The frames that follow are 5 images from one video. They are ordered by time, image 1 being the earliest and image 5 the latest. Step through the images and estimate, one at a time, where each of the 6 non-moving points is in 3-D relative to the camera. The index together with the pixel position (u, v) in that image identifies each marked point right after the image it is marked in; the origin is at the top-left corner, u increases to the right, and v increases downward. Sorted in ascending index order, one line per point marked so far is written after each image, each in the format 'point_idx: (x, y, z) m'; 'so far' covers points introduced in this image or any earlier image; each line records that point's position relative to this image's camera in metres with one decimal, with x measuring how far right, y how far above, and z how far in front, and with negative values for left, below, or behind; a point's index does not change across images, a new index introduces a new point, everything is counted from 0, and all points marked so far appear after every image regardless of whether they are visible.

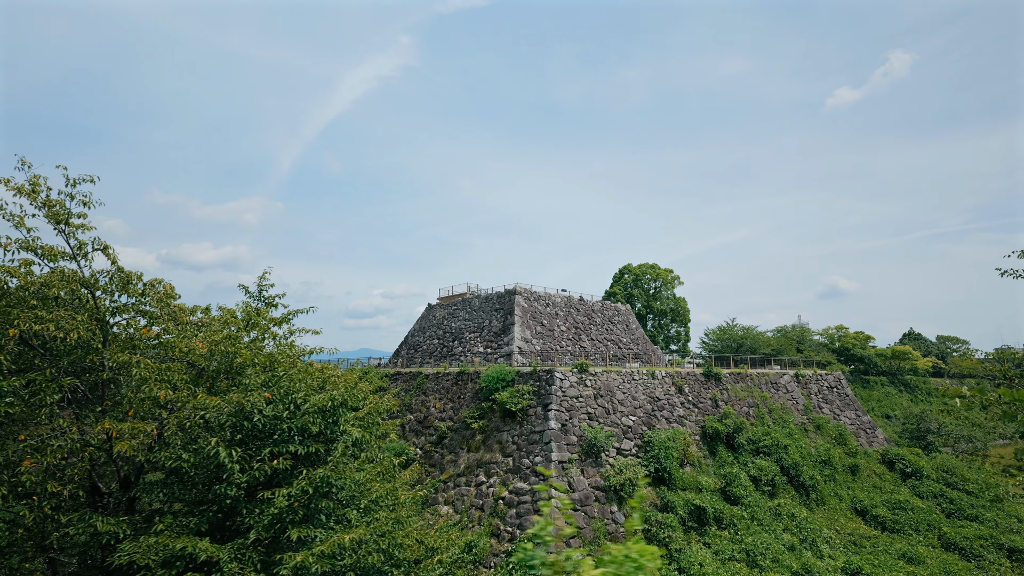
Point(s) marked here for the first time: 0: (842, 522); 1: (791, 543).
0: (+9.6, -6.8, +17.8) m
1: (+7.3, -6.6, +15.9) m
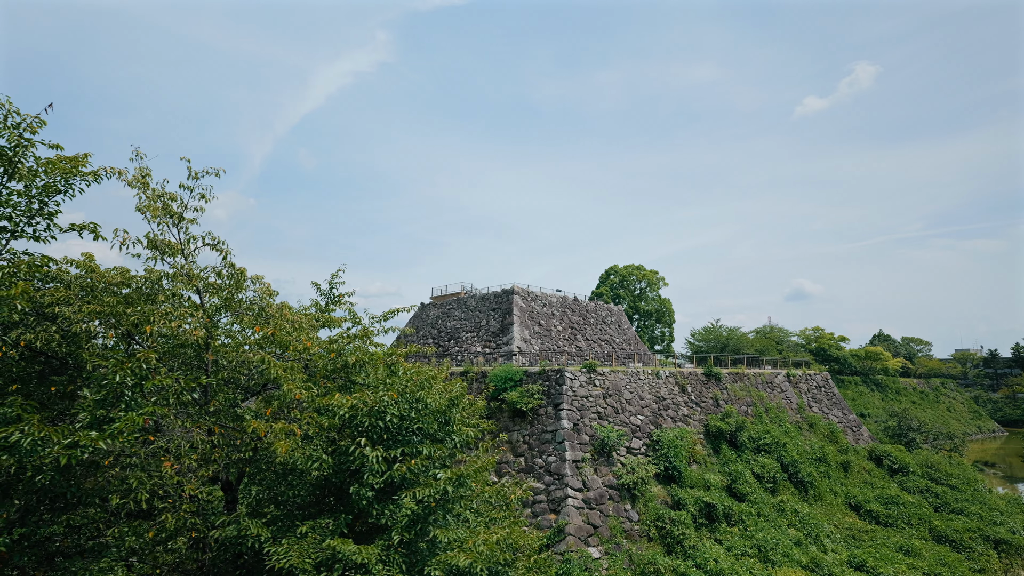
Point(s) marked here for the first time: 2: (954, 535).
0: (+9.9, -6.9, +18.4) m
1: (+7.7, -6.7, +16.4) m
2: (+12.8, -7.1, +17.7) m
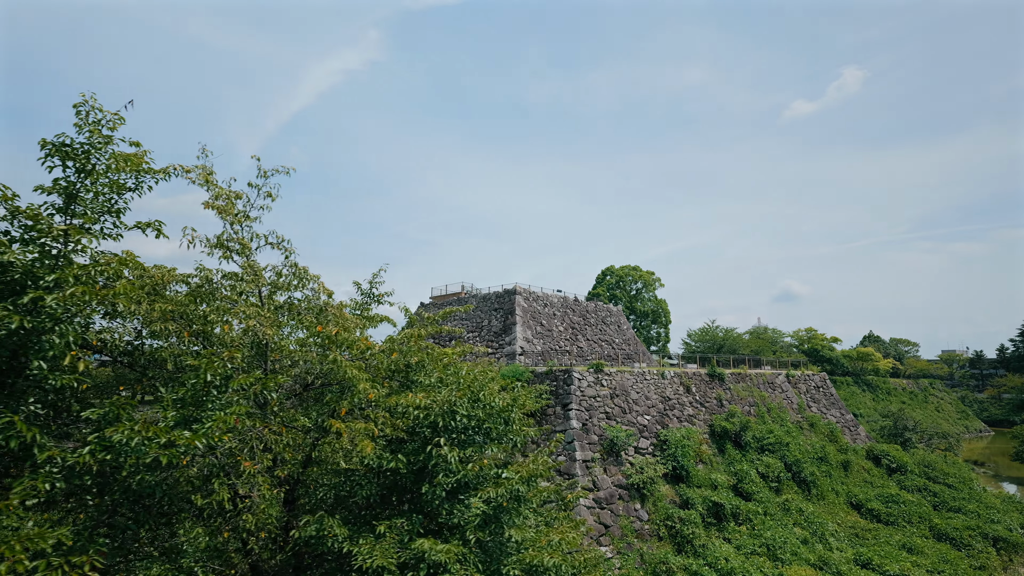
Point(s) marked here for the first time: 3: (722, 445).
0: (+10.1, -6.9, +18.6) m
1: (+7.9, -6.7, +16.6) m
2: (+13.0, -7.2, +18.0) m
3: (+6.7, -5.0, +19.5) m
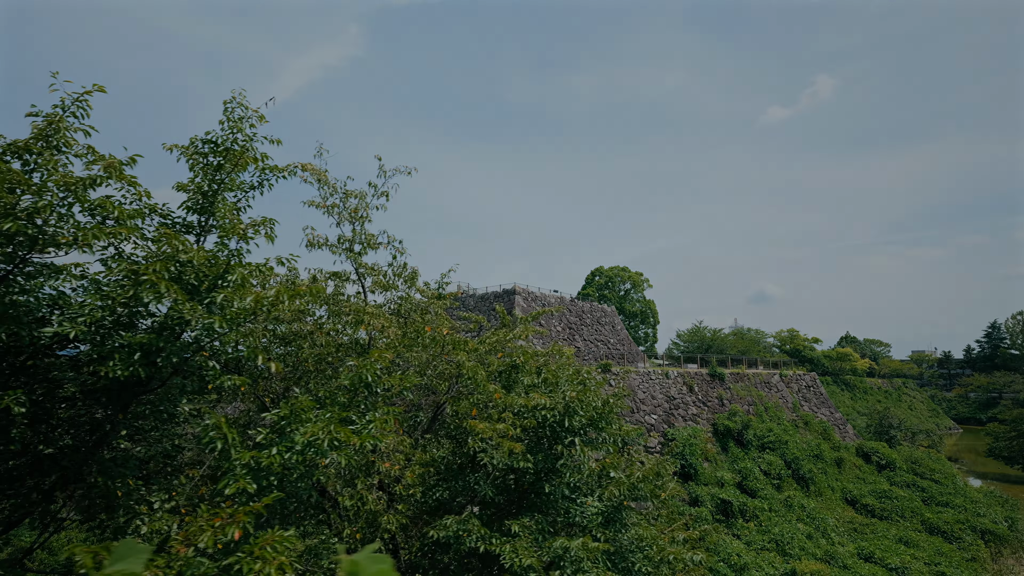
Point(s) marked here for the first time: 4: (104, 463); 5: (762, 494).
0: (+10.3, -7.0, +19.2) m
1: (+8.3, -6.8, +17.0) m
2: (+13.3, -7.3, +18.7) m
3: (+6.9, -5.0, +19.9) m
4: (-2.6, -1.1, +3.9) m
5: (+7.4, -6.1, +18.0) m
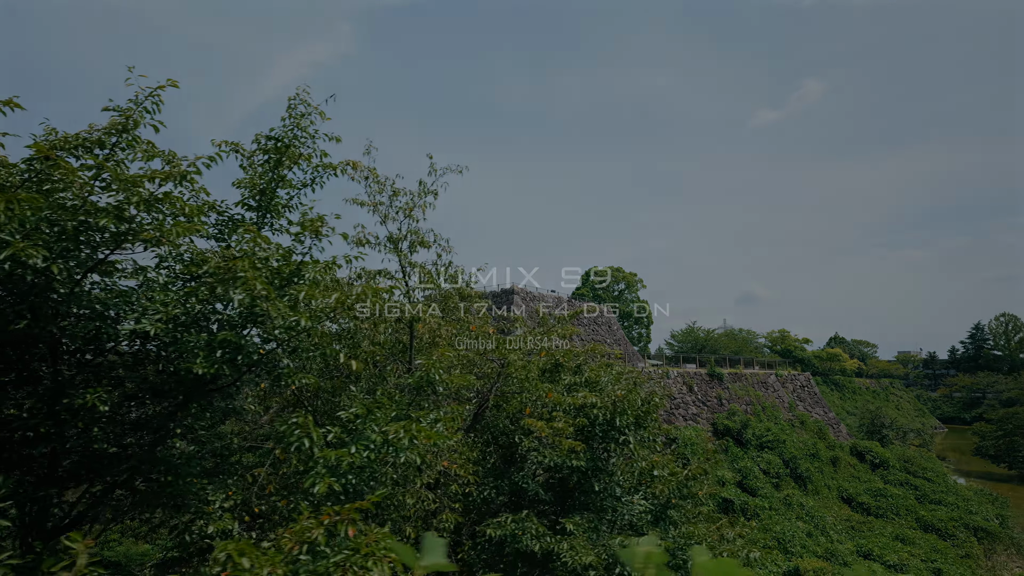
0: (+10.4, -7.0, +19.4) m
1: (+8.4, -6.8, +17.3) m
2: (+13.3, -7.3, +19.0) m
3: (+6.9, -5.1, +20.0) m
4: (-2.2, -1.1, +3.8) m
5: (+7.5, -6.1, +18.2) m
